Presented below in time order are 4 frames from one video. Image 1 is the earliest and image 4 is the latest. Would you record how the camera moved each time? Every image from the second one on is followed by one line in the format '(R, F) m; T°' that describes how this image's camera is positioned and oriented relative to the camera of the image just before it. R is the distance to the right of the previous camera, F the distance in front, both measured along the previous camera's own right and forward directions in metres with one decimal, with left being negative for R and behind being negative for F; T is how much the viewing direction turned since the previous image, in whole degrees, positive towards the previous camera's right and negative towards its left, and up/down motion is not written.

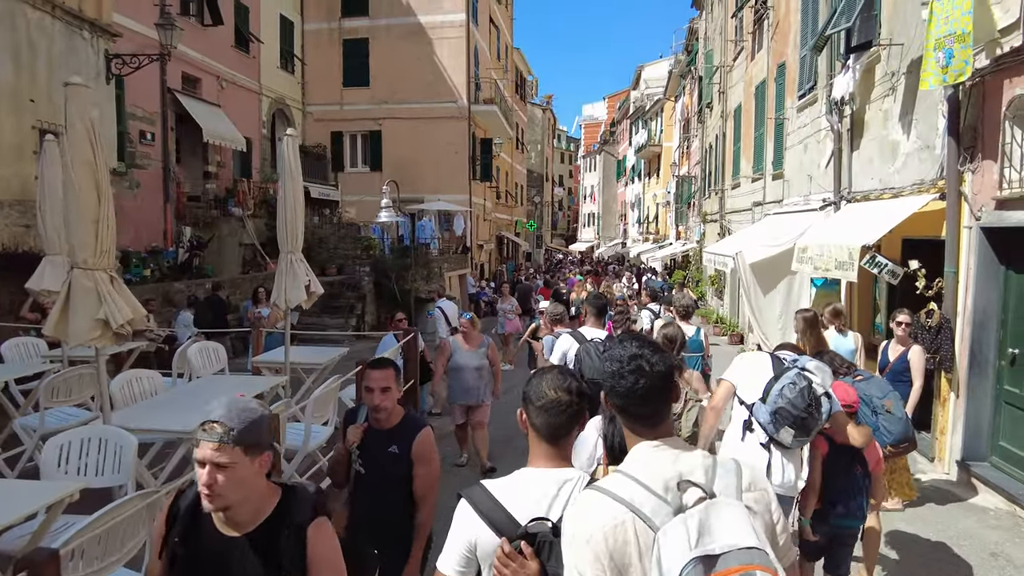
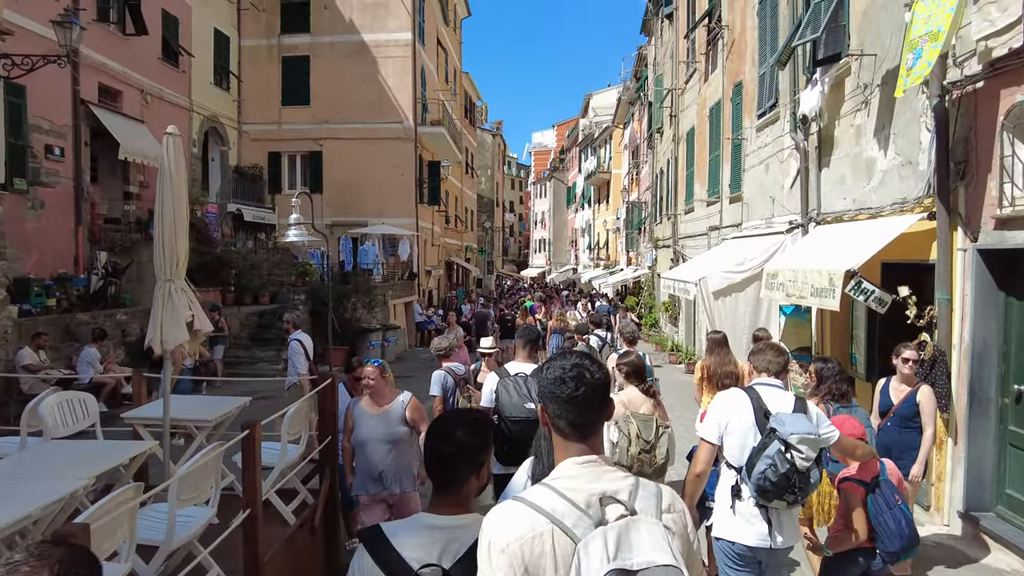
(+0.1, +0.9) m; +4°
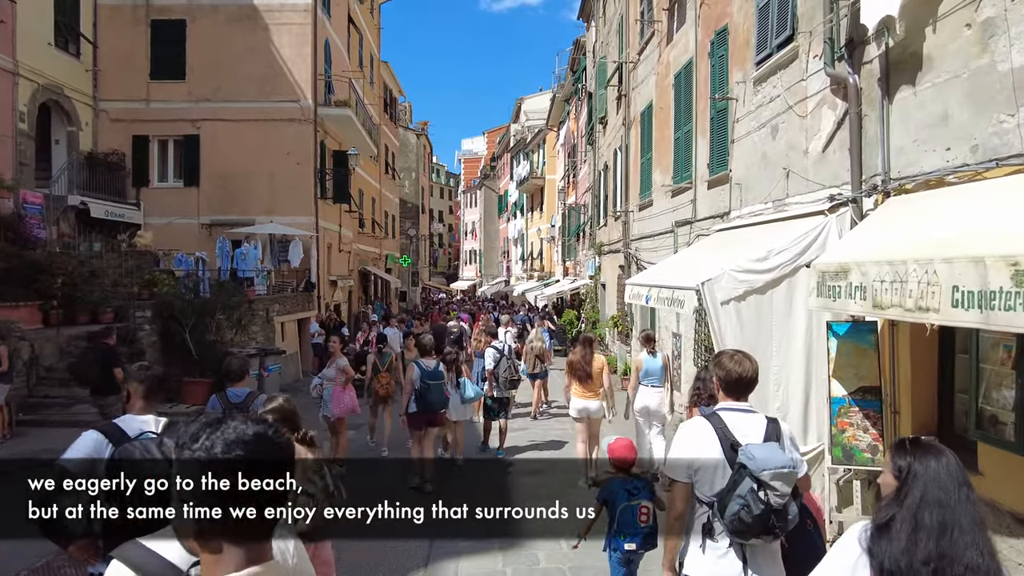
(+0.3, +3.2) m; +6°
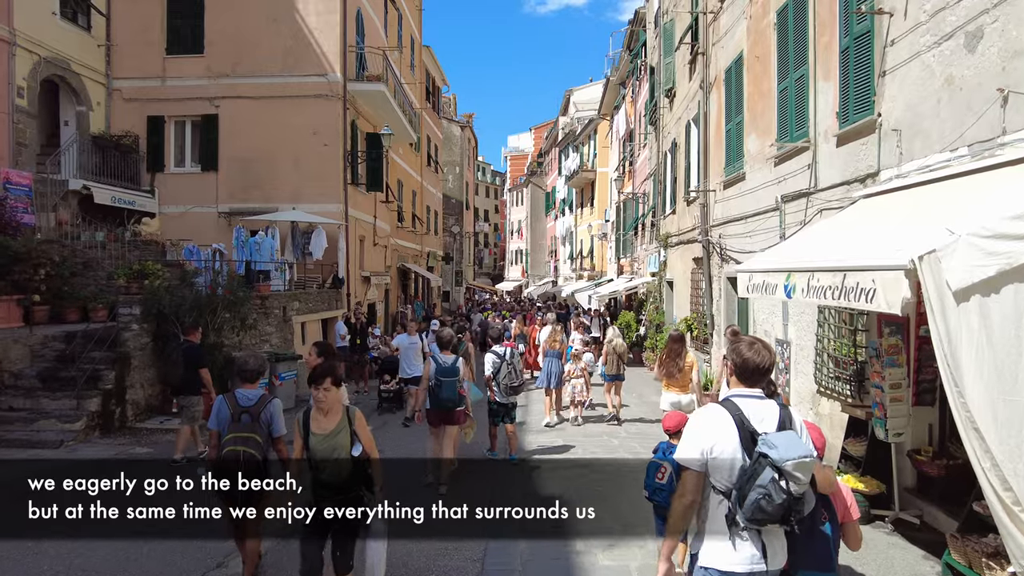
(-0.2, +2.2) m; -4°
